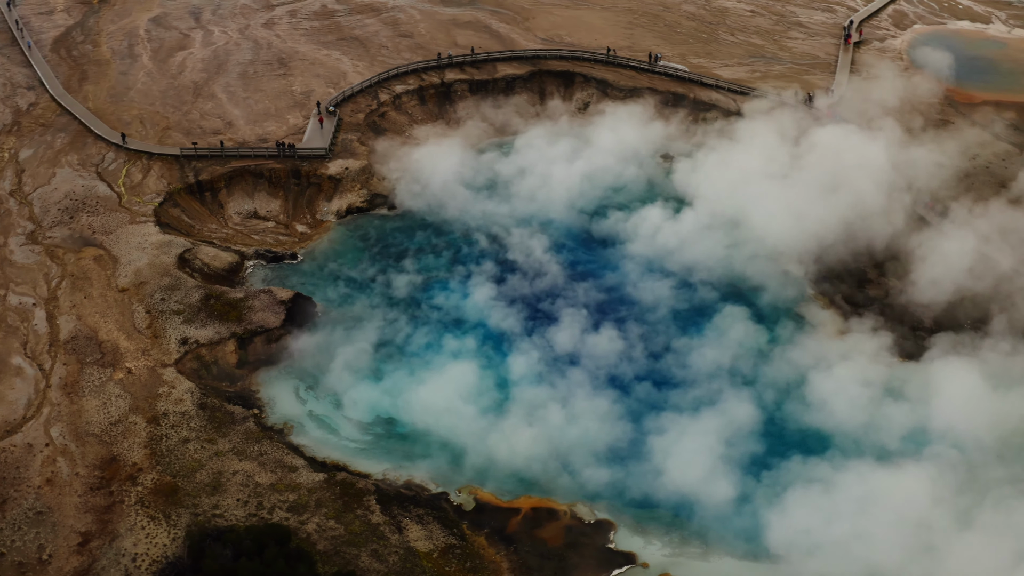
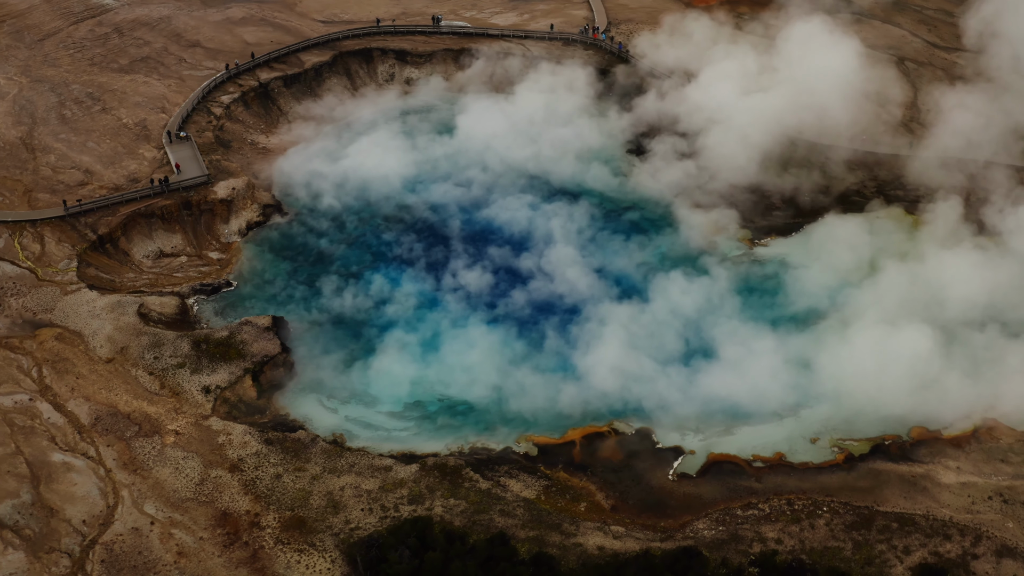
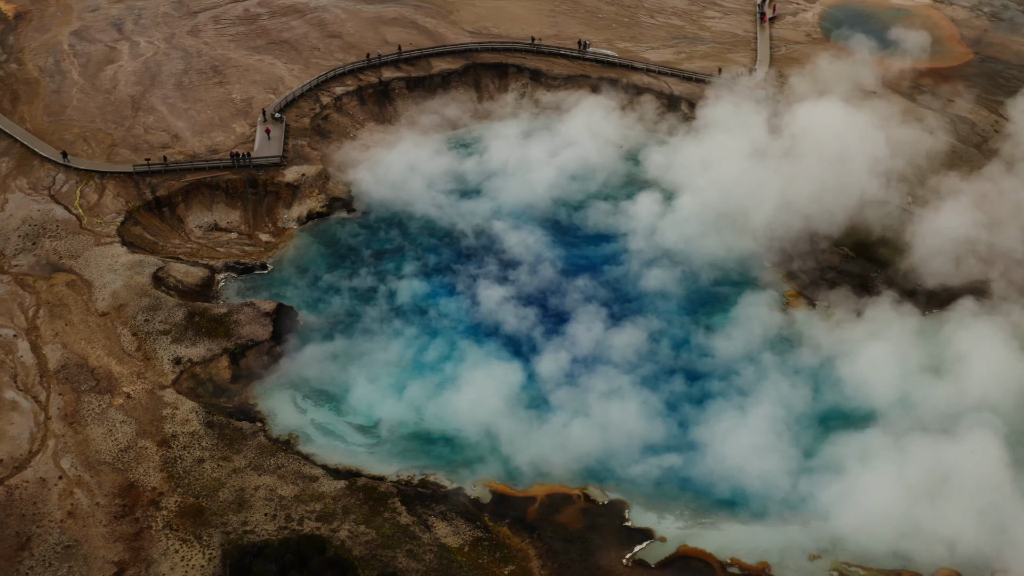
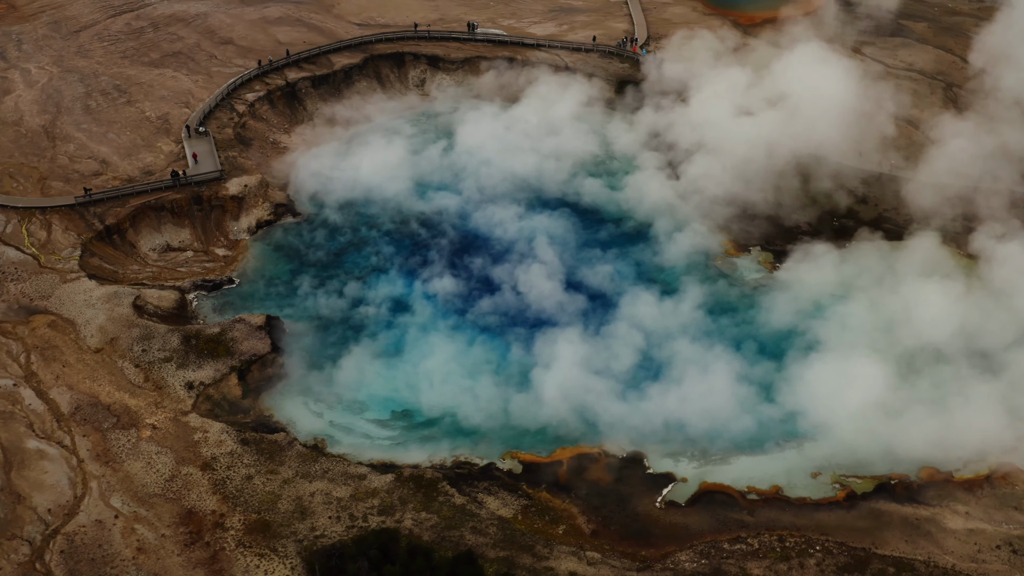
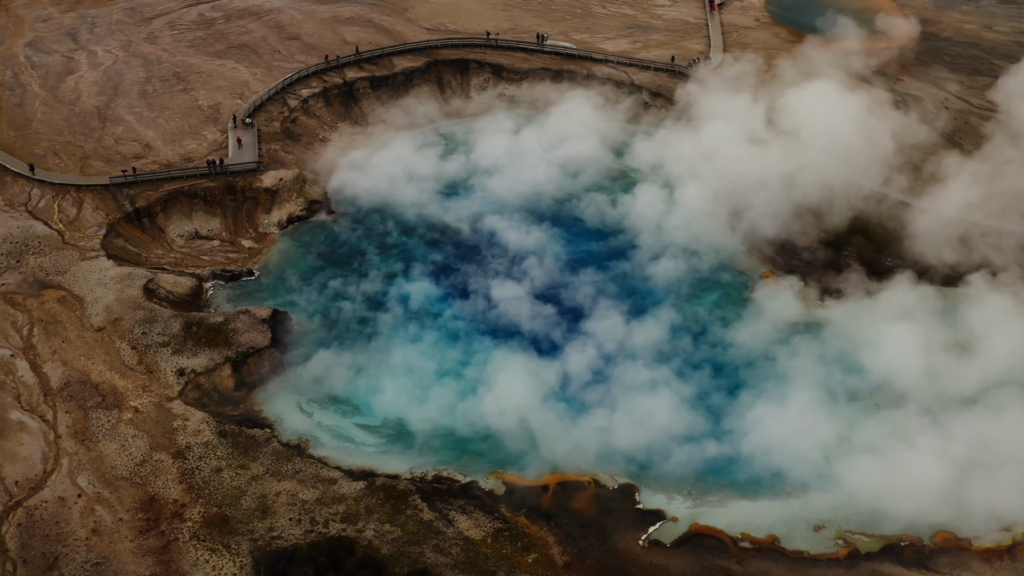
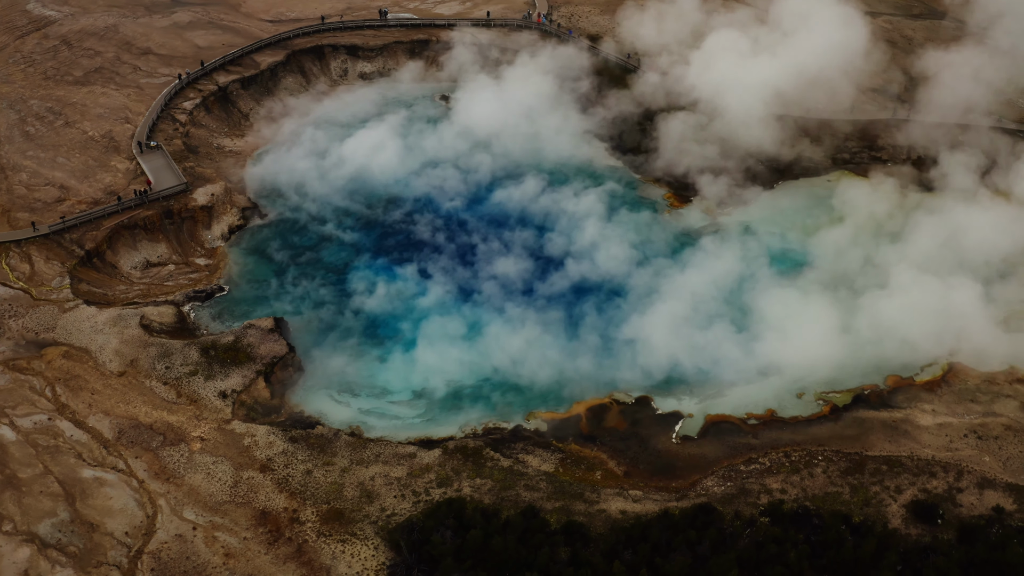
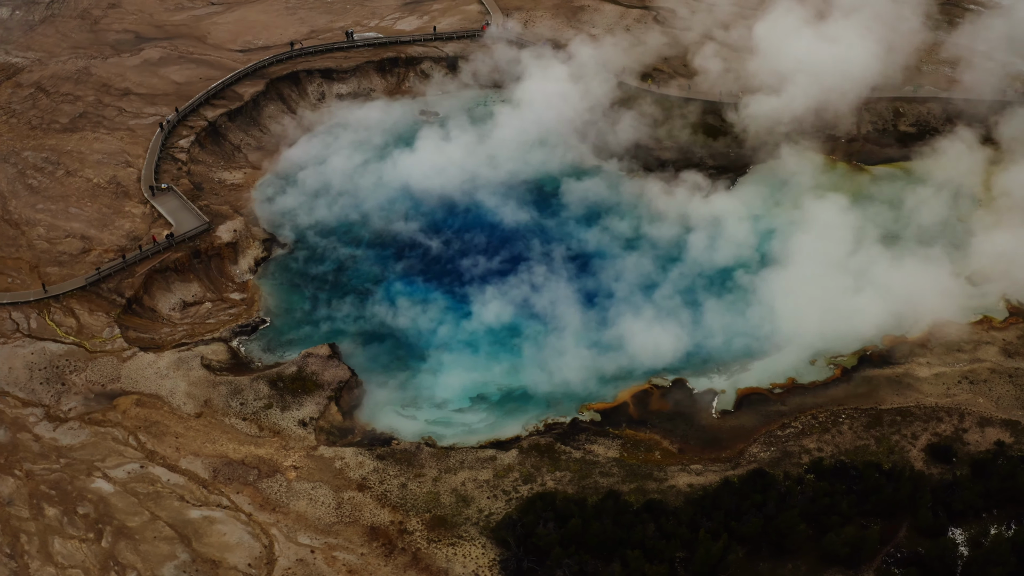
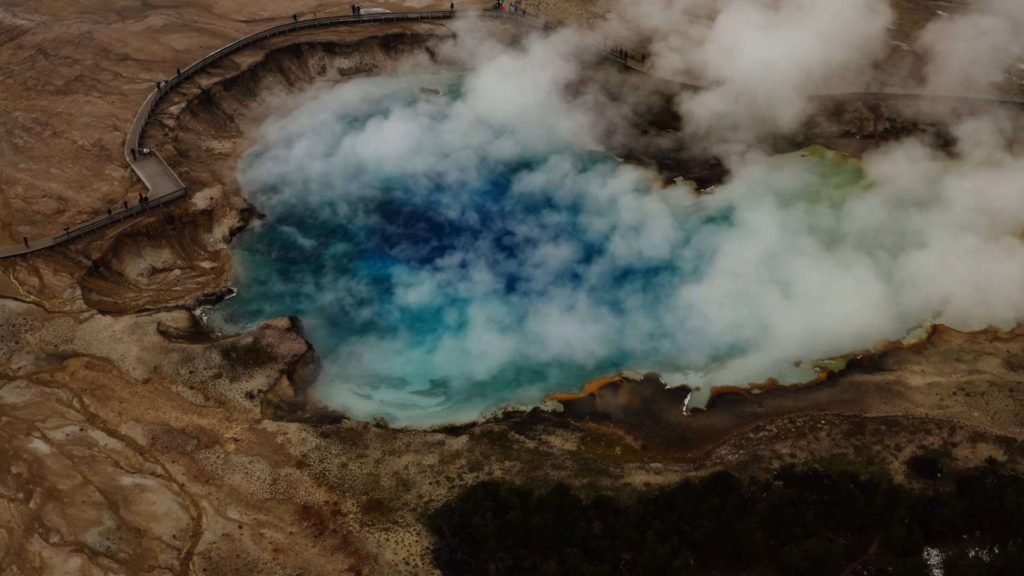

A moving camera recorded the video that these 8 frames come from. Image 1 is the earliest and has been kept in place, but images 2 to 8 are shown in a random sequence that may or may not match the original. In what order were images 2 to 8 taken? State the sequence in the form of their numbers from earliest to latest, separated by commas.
3, 5, 4, 2, 6, 8, 7
